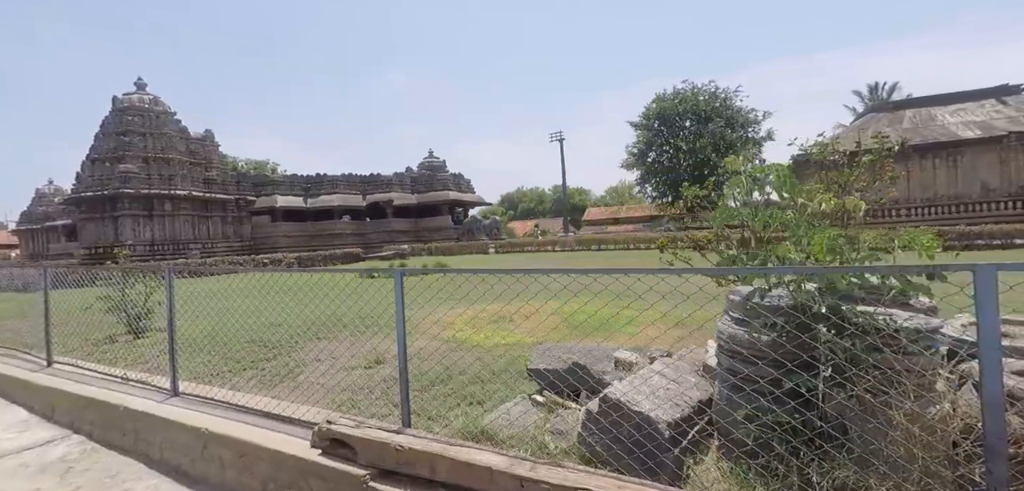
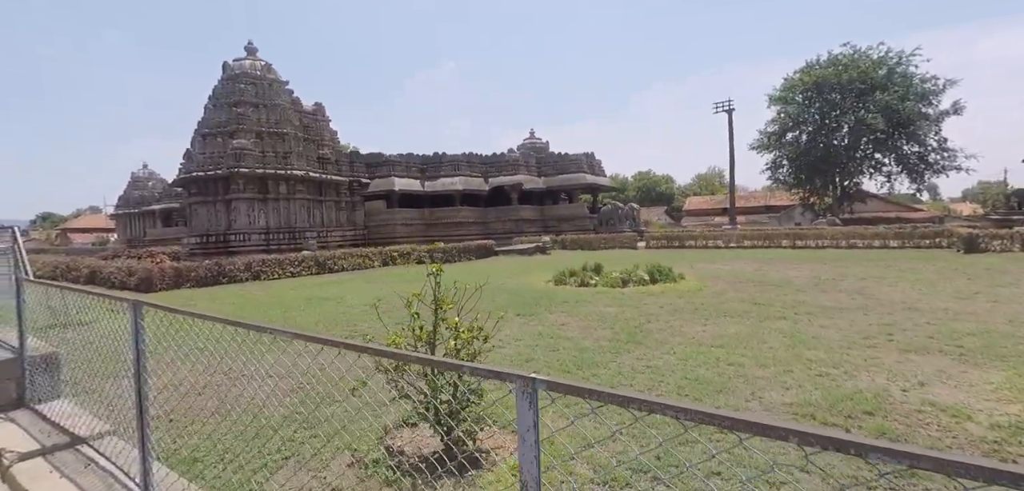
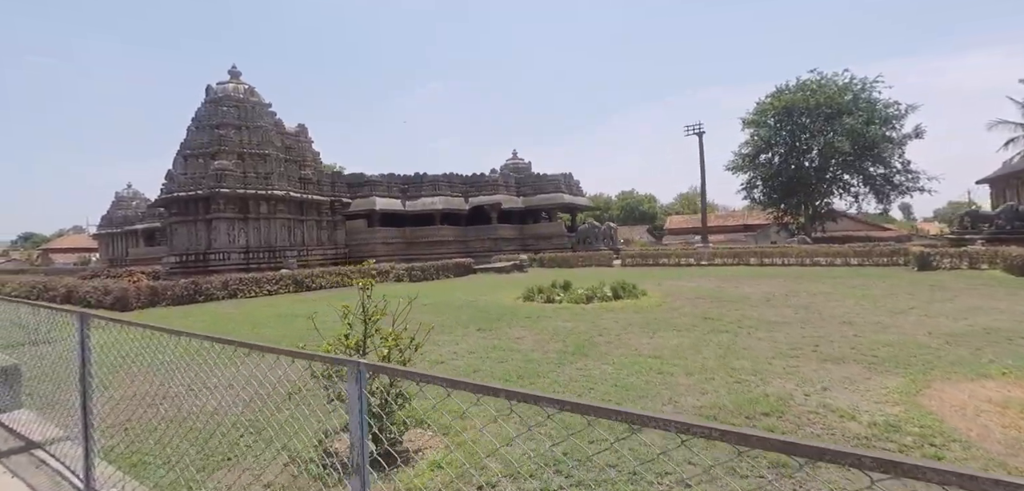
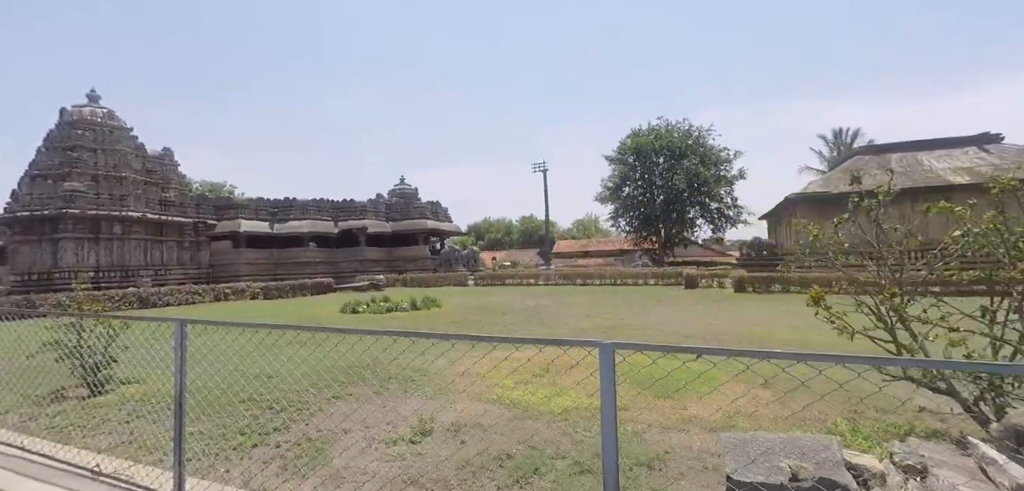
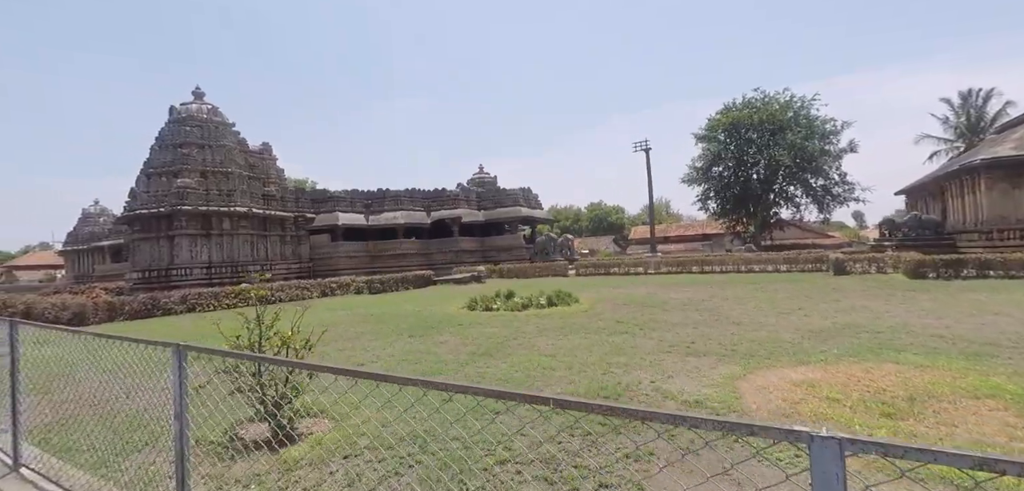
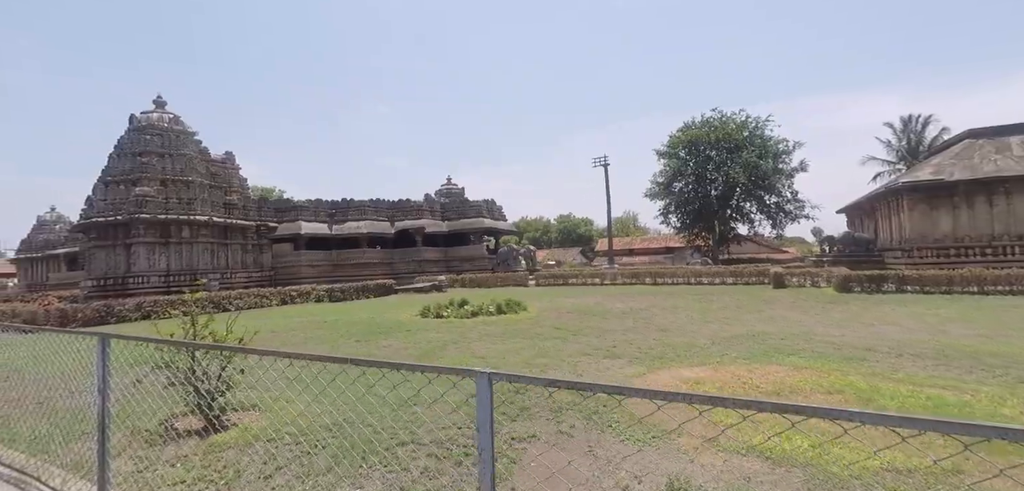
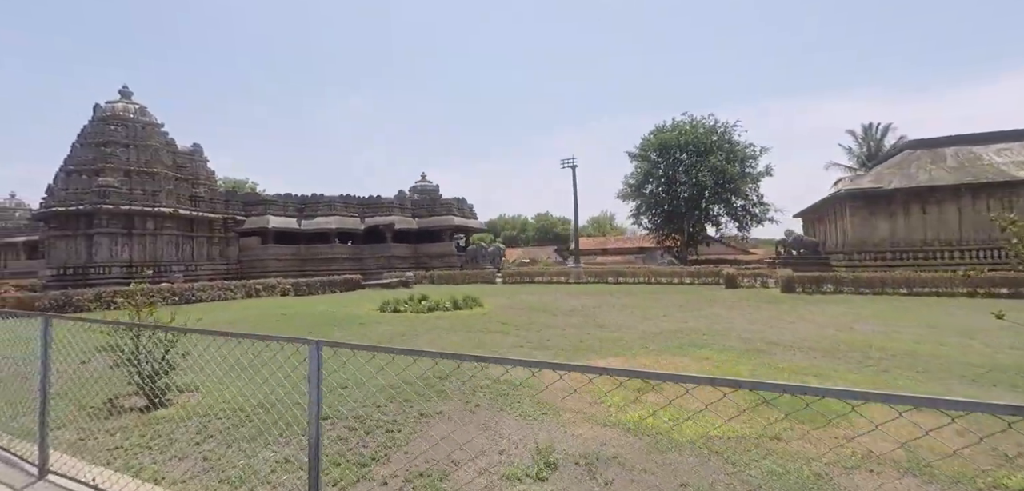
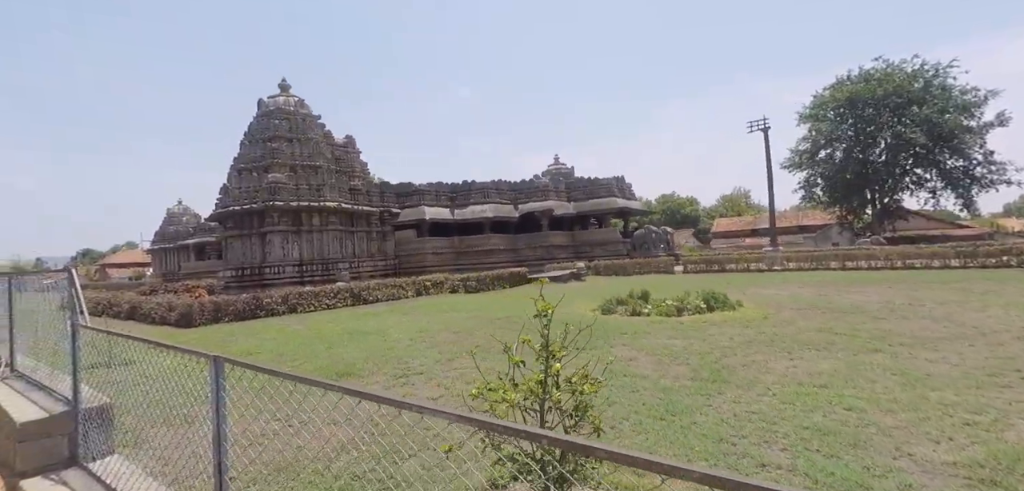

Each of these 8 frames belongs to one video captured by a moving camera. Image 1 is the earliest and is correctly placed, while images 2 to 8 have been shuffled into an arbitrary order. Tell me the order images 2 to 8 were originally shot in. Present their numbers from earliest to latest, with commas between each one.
4, 7, 6, 5, 3, 2, 8
